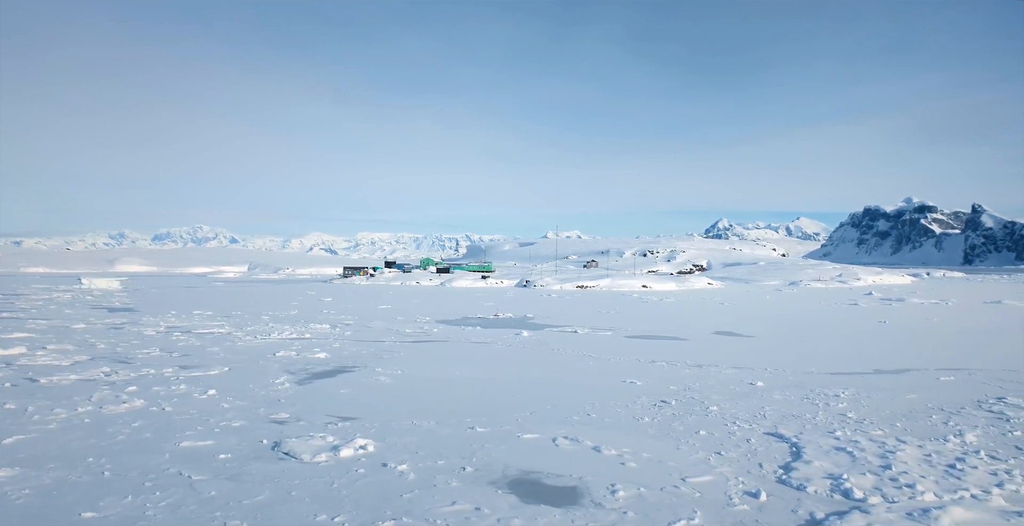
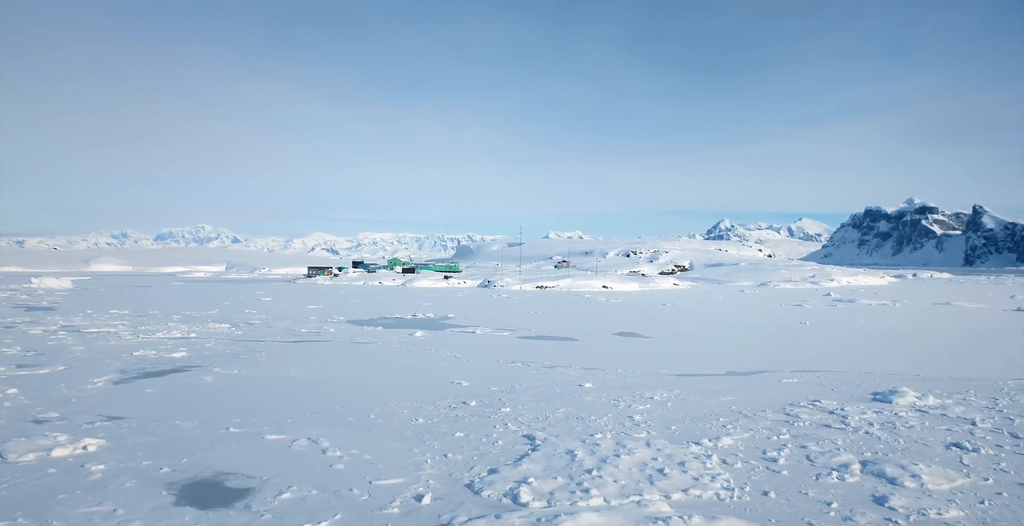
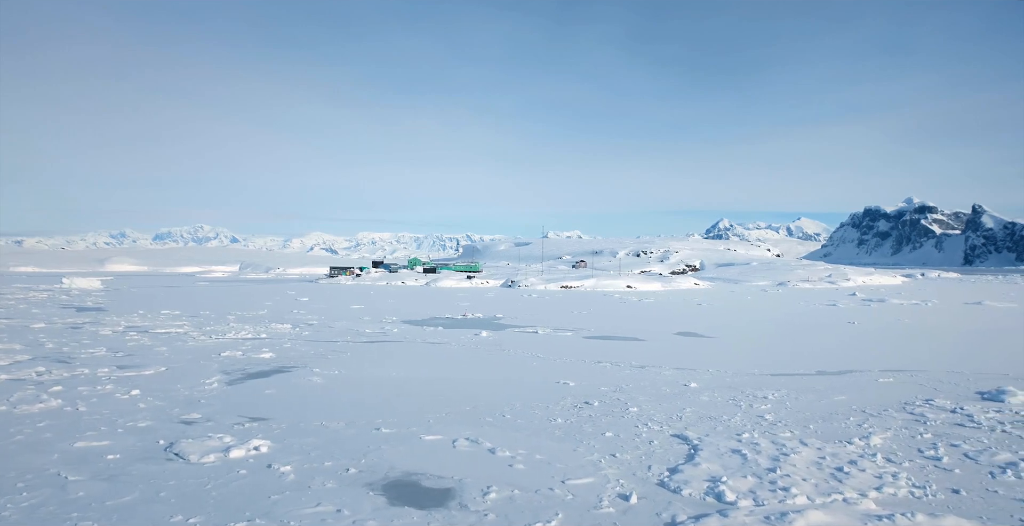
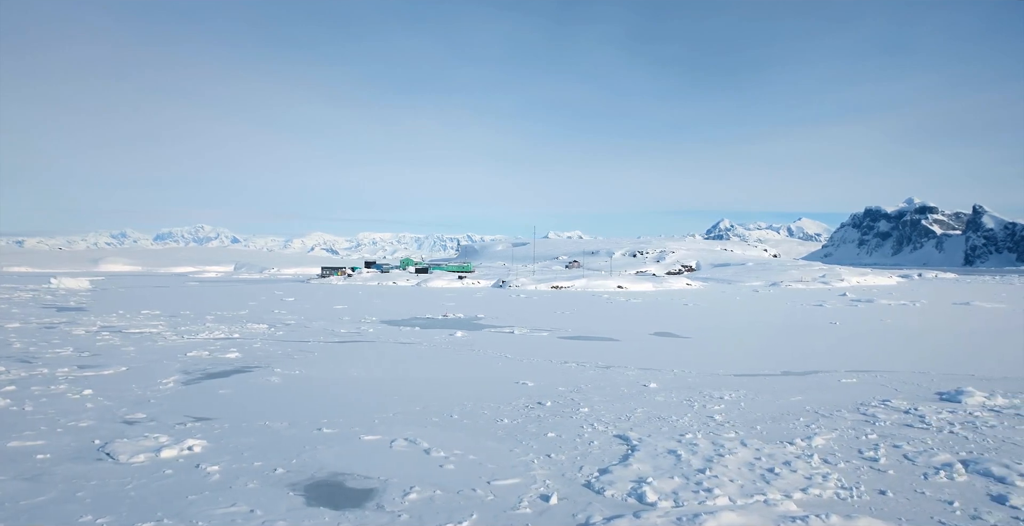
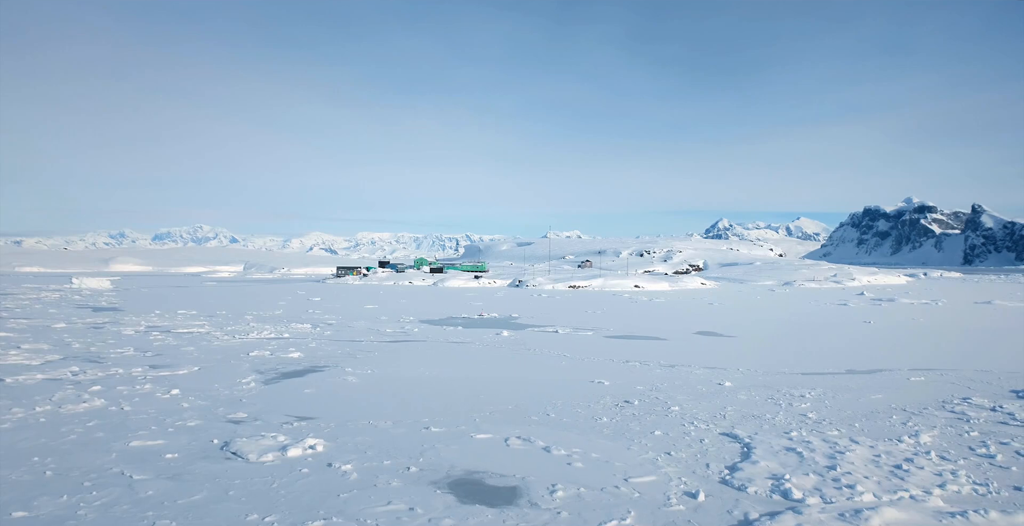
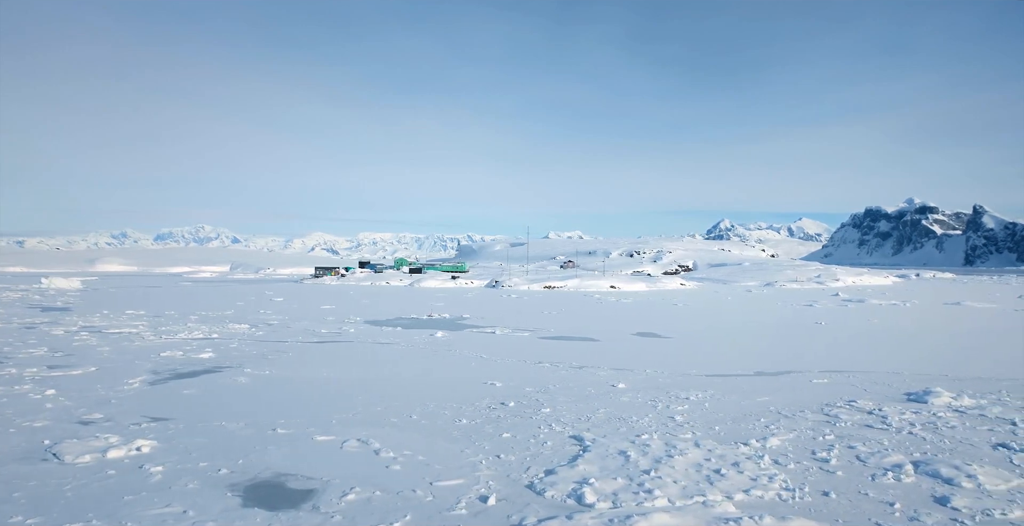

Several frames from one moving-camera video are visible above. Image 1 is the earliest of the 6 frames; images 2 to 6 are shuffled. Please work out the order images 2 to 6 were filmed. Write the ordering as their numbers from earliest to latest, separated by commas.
5, 3, 4, 6, 2
